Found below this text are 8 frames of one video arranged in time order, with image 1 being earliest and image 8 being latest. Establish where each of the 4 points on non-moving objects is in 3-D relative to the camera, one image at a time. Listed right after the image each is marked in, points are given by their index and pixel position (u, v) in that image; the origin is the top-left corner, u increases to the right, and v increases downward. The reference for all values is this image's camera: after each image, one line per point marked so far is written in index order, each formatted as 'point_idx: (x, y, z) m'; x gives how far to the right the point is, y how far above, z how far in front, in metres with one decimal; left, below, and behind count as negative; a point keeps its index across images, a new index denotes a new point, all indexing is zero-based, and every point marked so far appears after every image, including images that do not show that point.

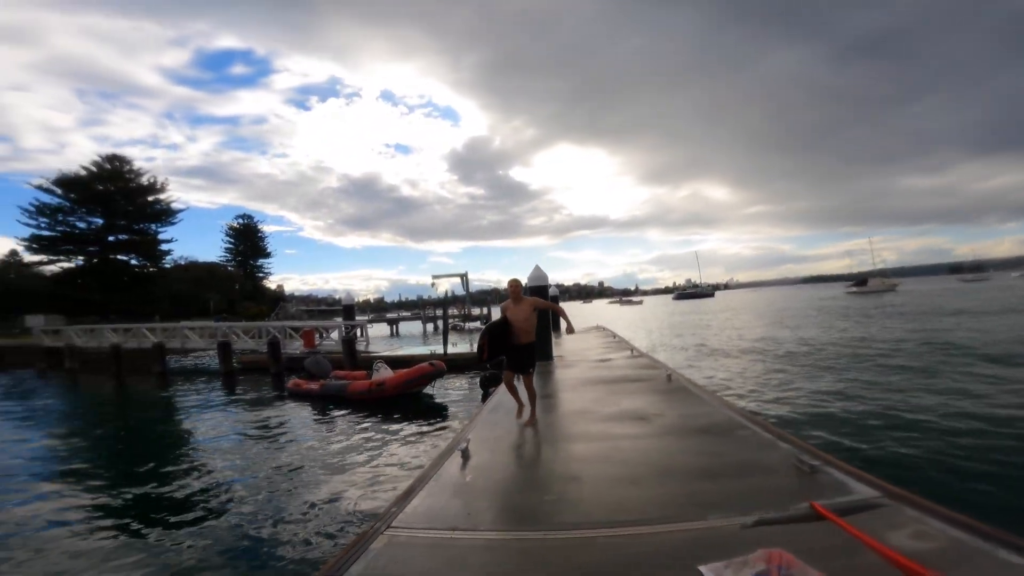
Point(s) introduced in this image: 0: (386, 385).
0: (-3.1, -2.3, +12.4) m
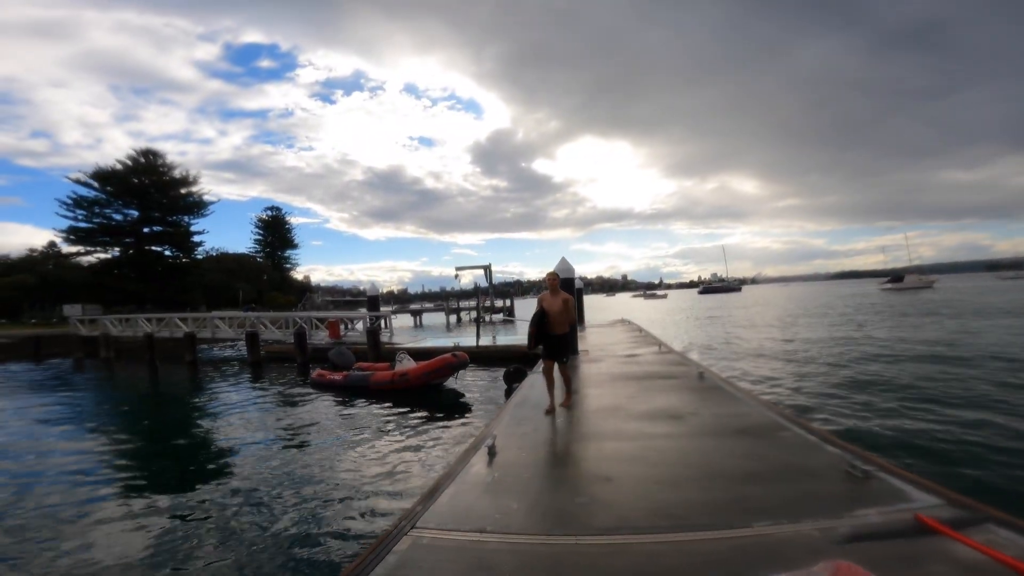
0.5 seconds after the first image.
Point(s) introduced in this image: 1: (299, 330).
0: (-2.5, -2.0, +12.4) m
1: (-7.3, -1.4, +18.2) m
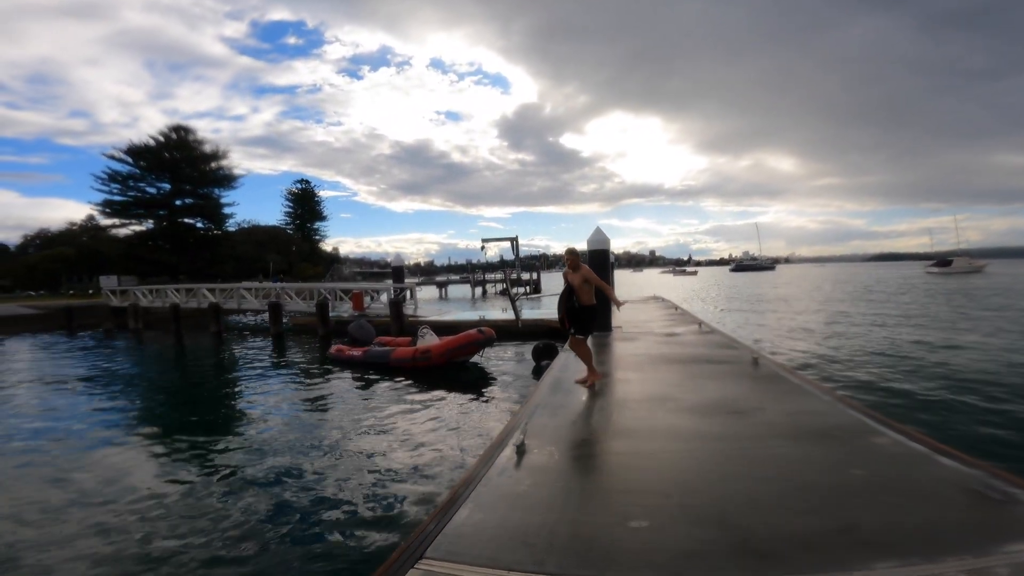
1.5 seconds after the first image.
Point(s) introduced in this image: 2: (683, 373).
0: (-1.9, -1.4, +11.8) m
1: (-6.4, -0.5, +17.8) m
2: (+2.0, -1.0, +6.2) m
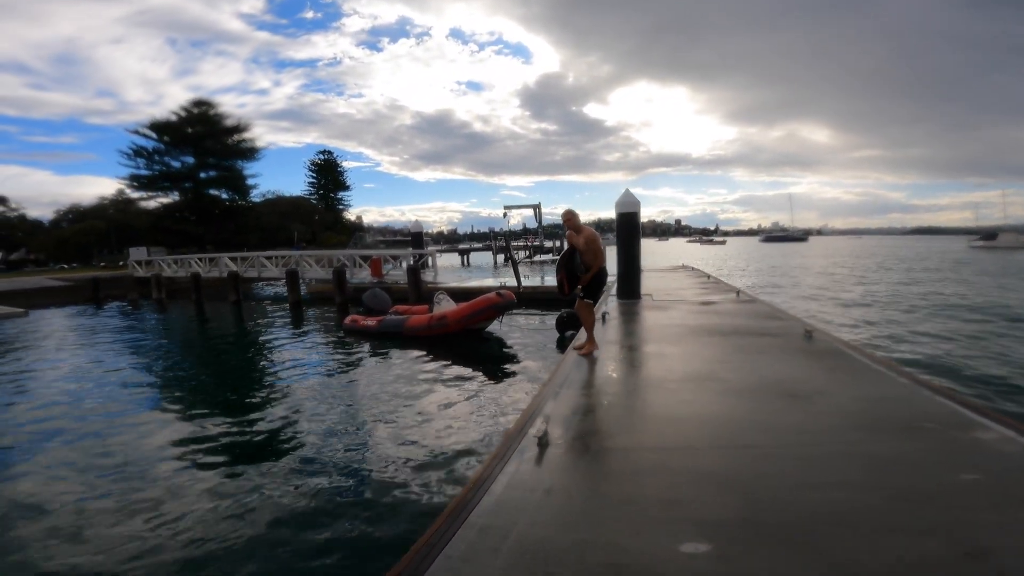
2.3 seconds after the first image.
0: (-1.4, -0.7, +11.4) m
1: (-5.7, +0.5, +17.5) m
2: (+2.2, -0.6, +5.6) m
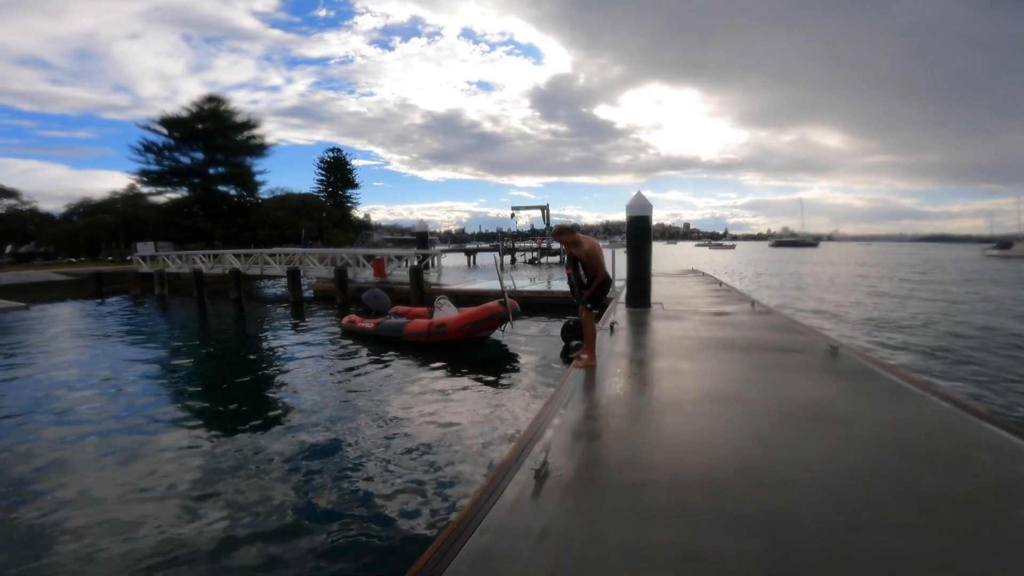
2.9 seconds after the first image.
0: (-1.3, -0.8, +11.0) m
1: (-5.5, +0.5, +17.2) m
2: (+2.3, -0.7, +5.2) m
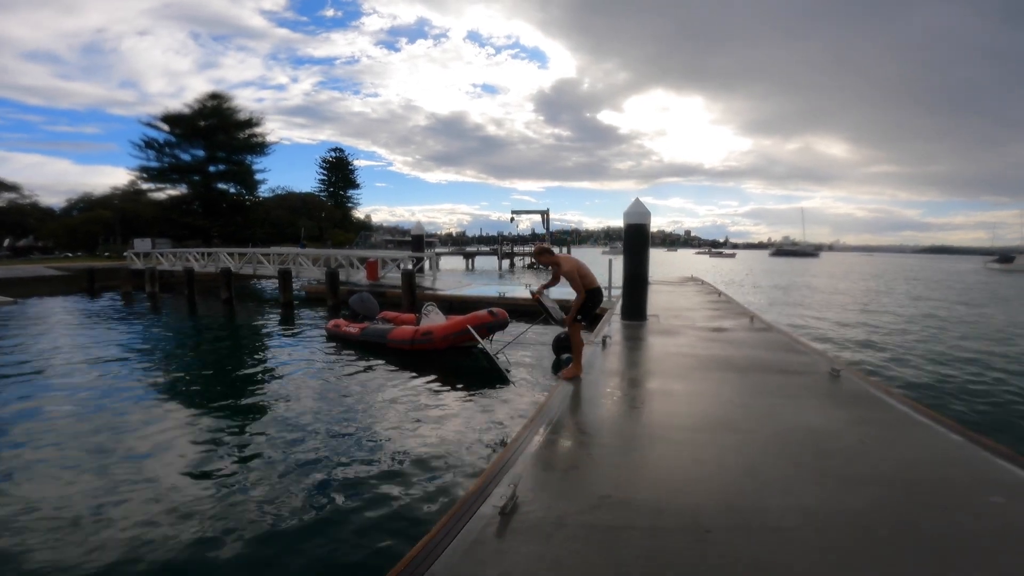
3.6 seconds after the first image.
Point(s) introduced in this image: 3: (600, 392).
0: (-1.5, -0.9, +10.7) m
1: (-5.6, +0.5, +16.9) m
2: (+2.1, -0.9, +4.9) m
3: (+0.8, -1.0, +5.1) m
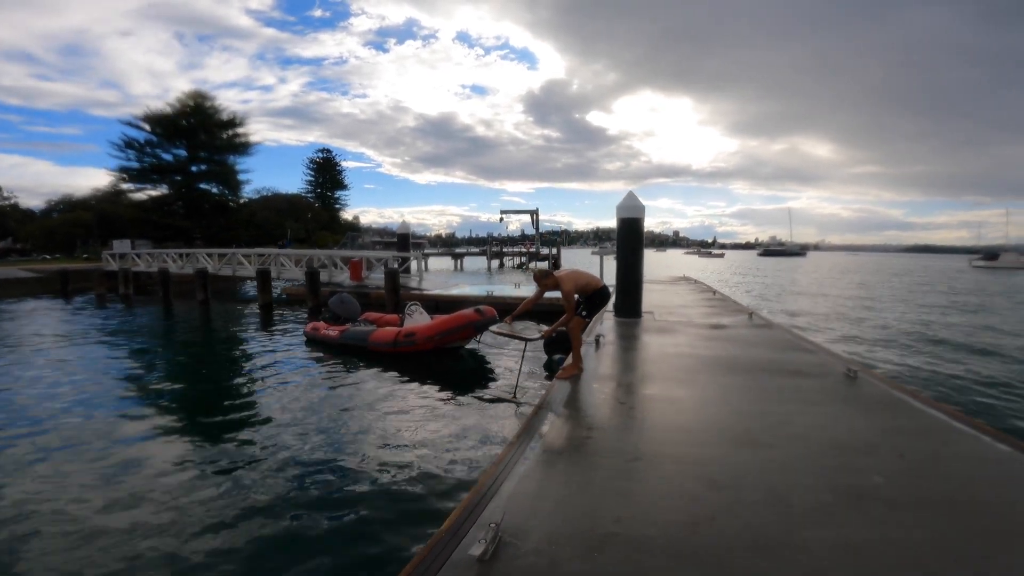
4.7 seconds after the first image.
0: (-1.7, -0.9, +10.2) m
1: (-5.9, +0.5, +16.3) m
2: (+2.0, -0.8, +4.5) m
3: (+0.7, -0.9, +4.6) m
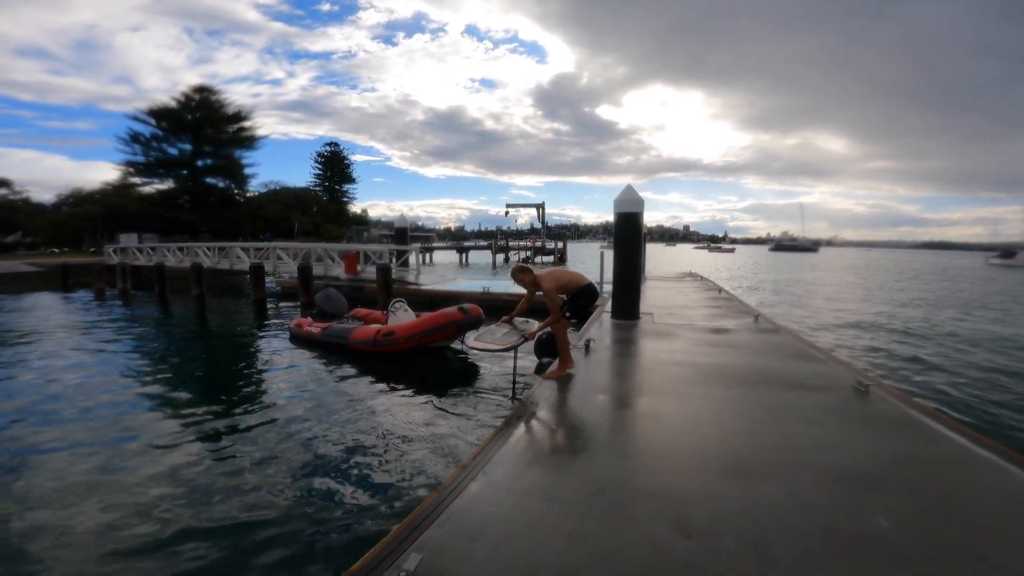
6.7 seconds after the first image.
0: (-1.8, -0.9, +9.9) m
1: (-5.9, +0.6, +16.1) m
2: (+1.8, -0.9, +4.1) m
3: (+0.5, -1.0, +4.2) m
